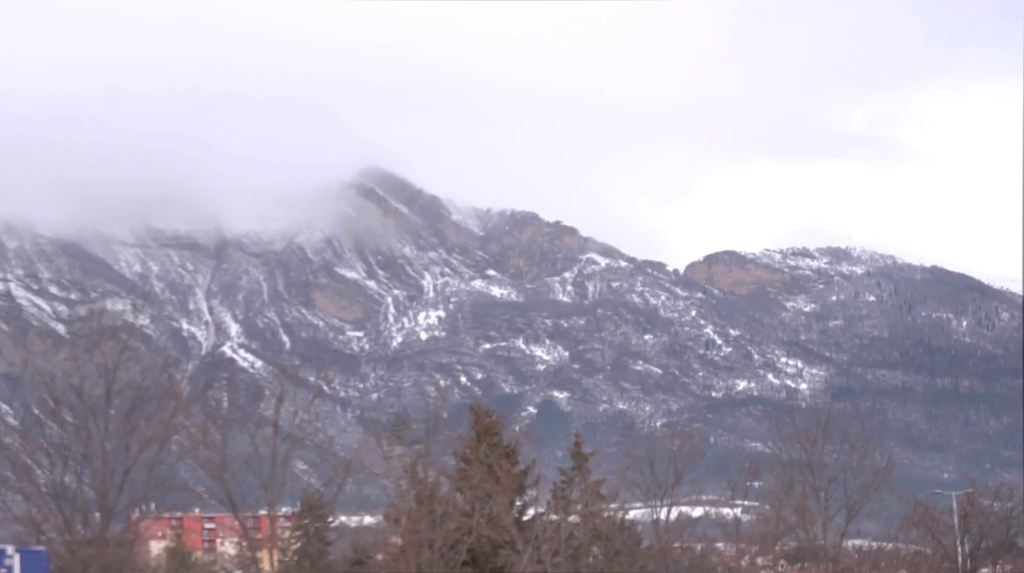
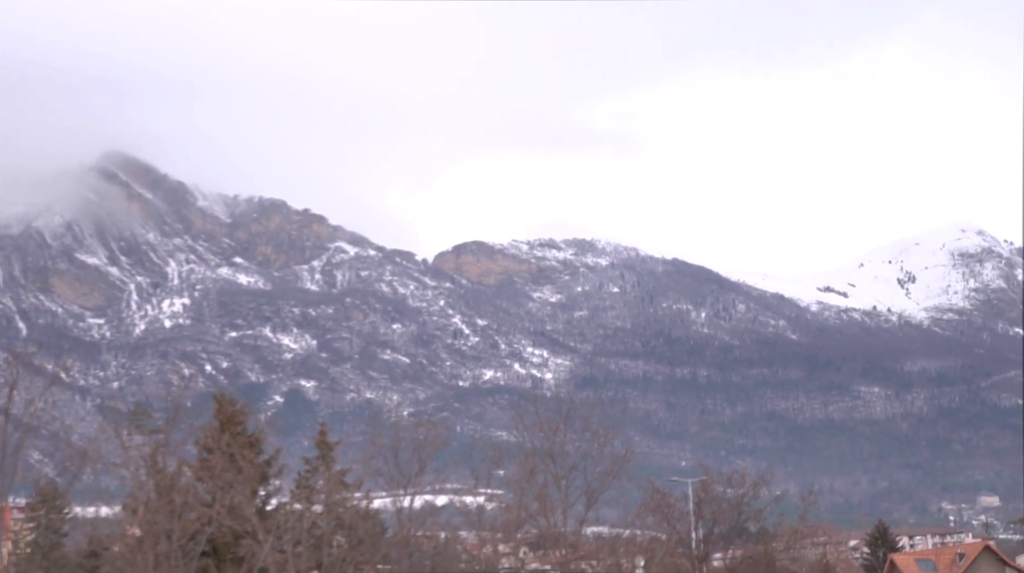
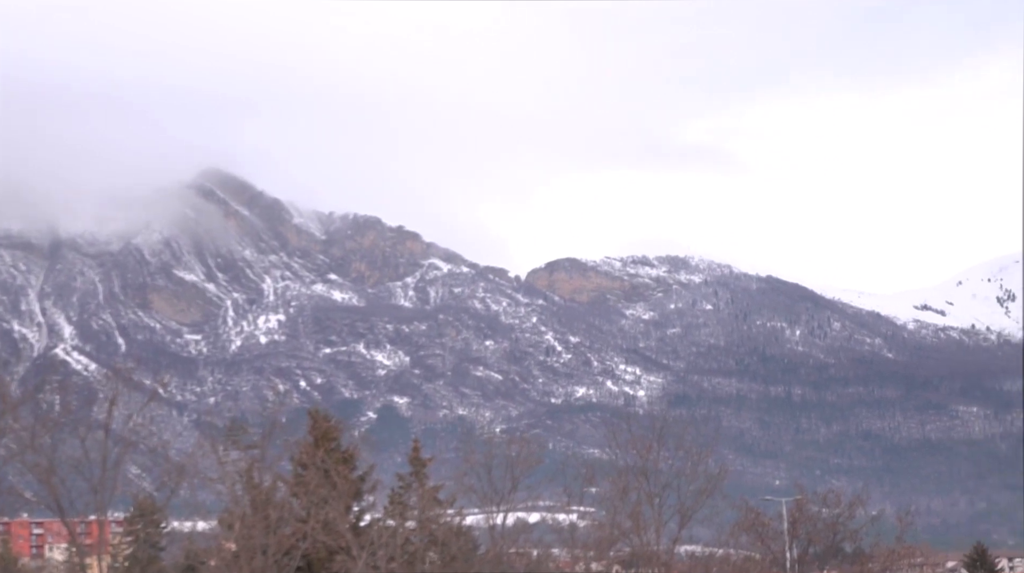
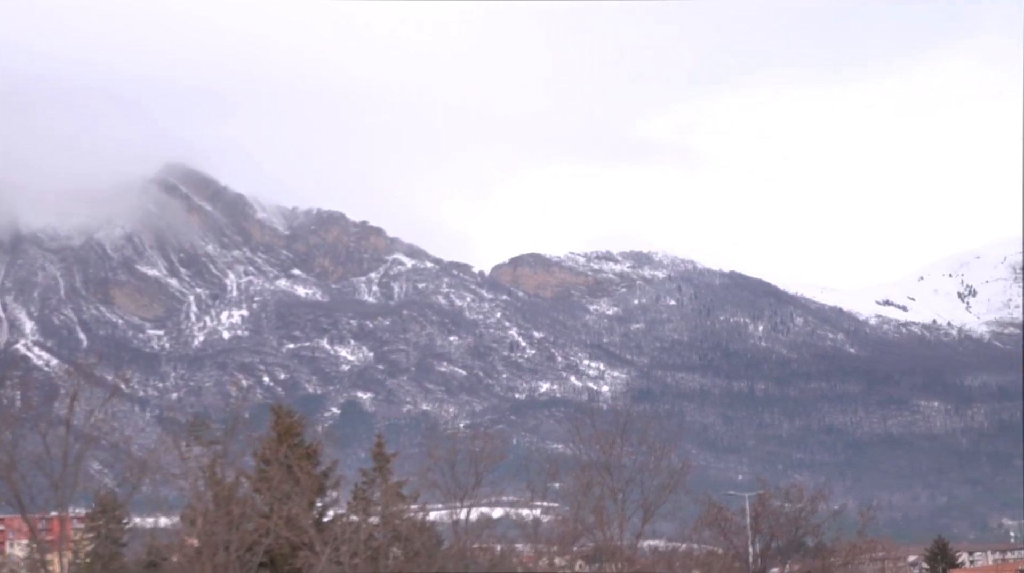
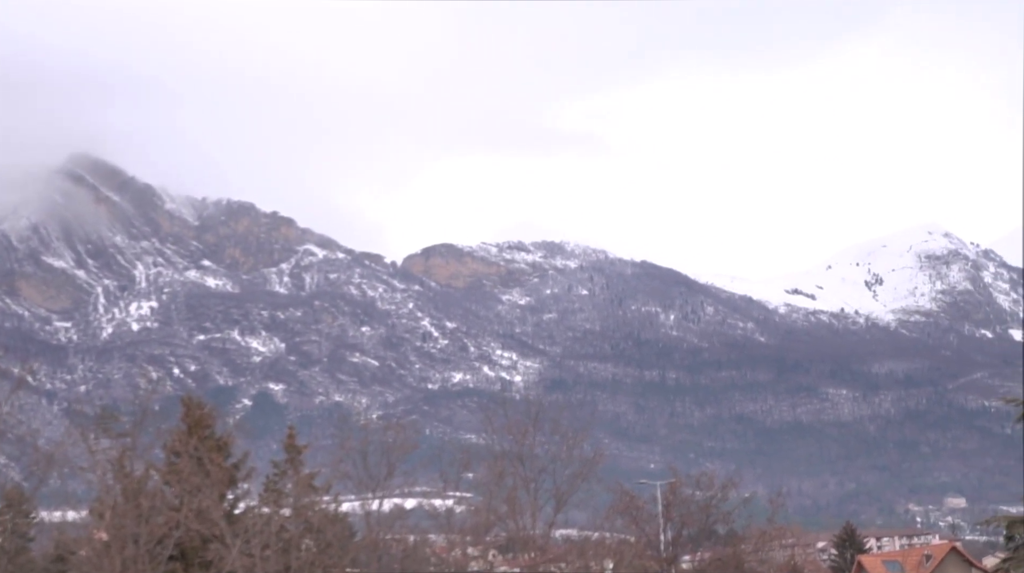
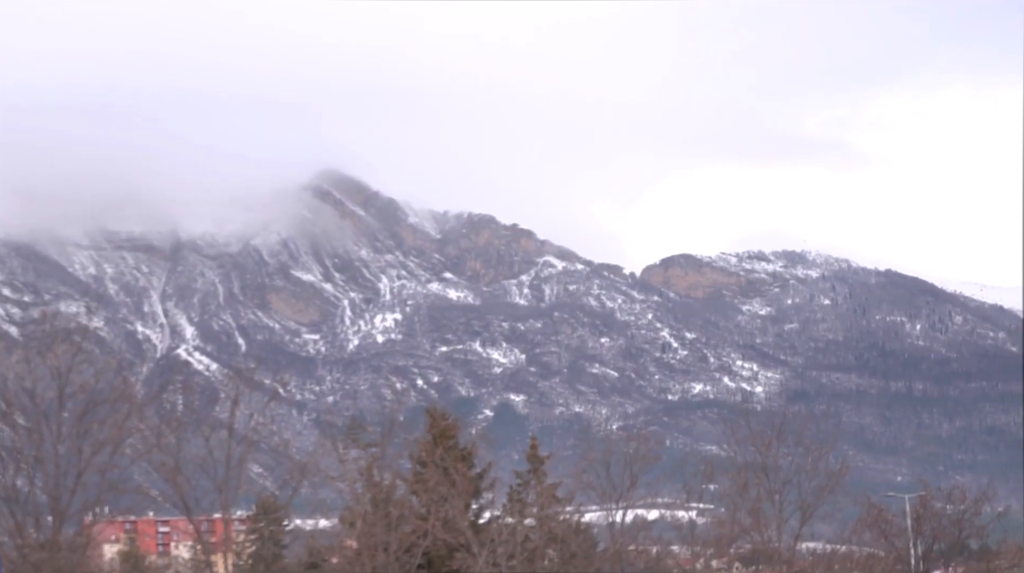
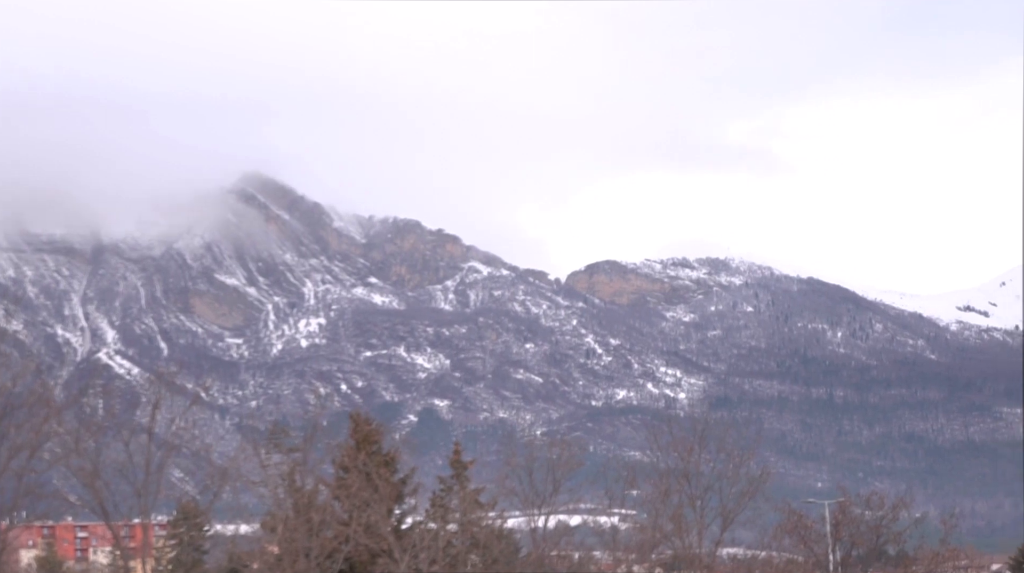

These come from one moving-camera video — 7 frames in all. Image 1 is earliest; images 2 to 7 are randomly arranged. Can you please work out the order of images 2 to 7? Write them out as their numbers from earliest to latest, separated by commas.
6, 7, 3, 4, 2, 5
